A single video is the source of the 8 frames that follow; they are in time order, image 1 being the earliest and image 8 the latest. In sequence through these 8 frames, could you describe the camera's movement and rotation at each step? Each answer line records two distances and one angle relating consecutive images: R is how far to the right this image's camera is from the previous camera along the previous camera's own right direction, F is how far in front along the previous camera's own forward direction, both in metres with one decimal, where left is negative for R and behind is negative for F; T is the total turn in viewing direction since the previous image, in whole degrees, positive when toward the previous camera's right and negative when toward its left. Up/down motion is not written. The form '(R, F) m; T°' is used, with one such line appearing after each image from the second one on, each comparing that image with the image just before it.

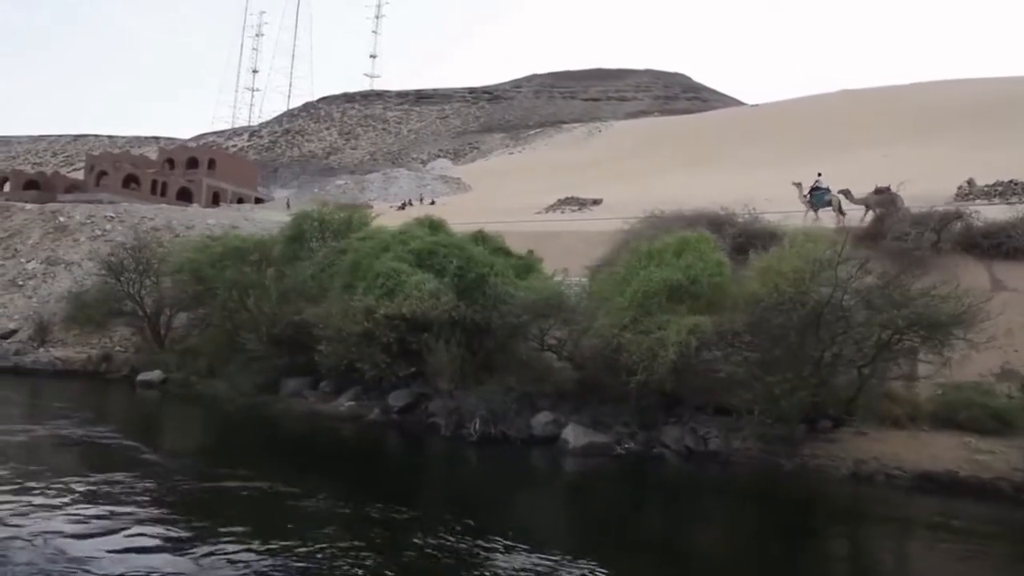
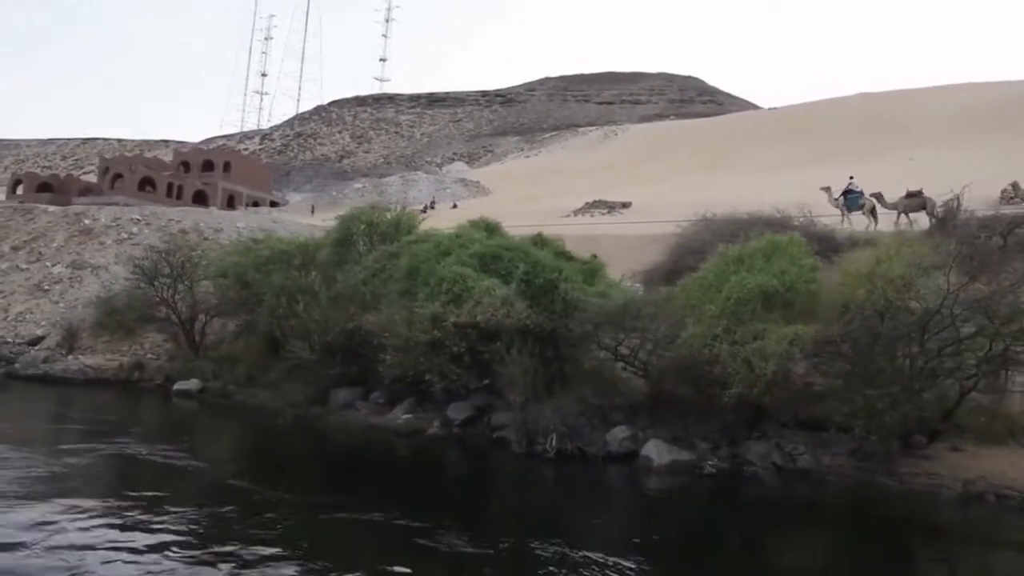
(-1.6, +1.3) m; 0°
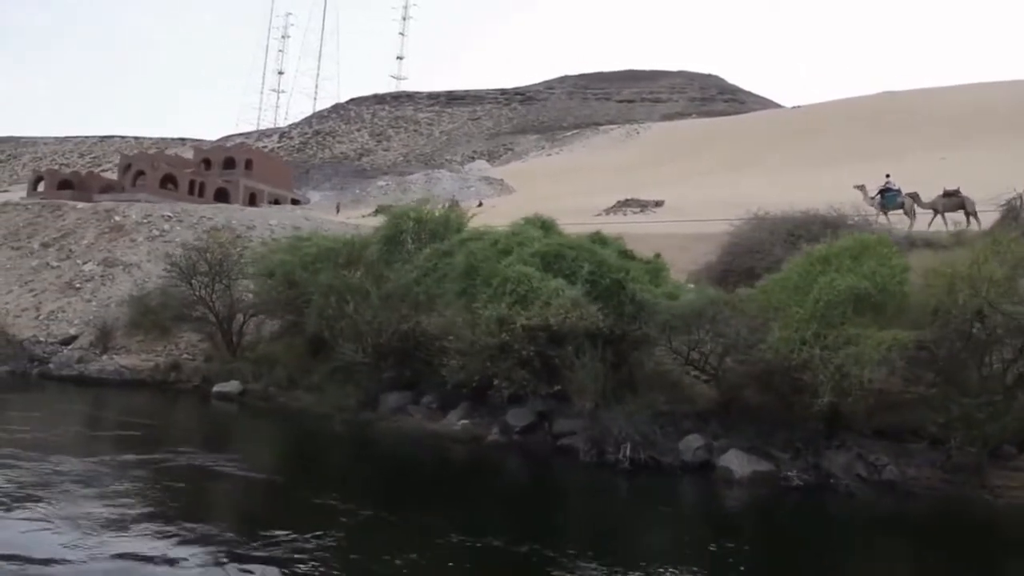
(-1.2, +1.0) m; -1°
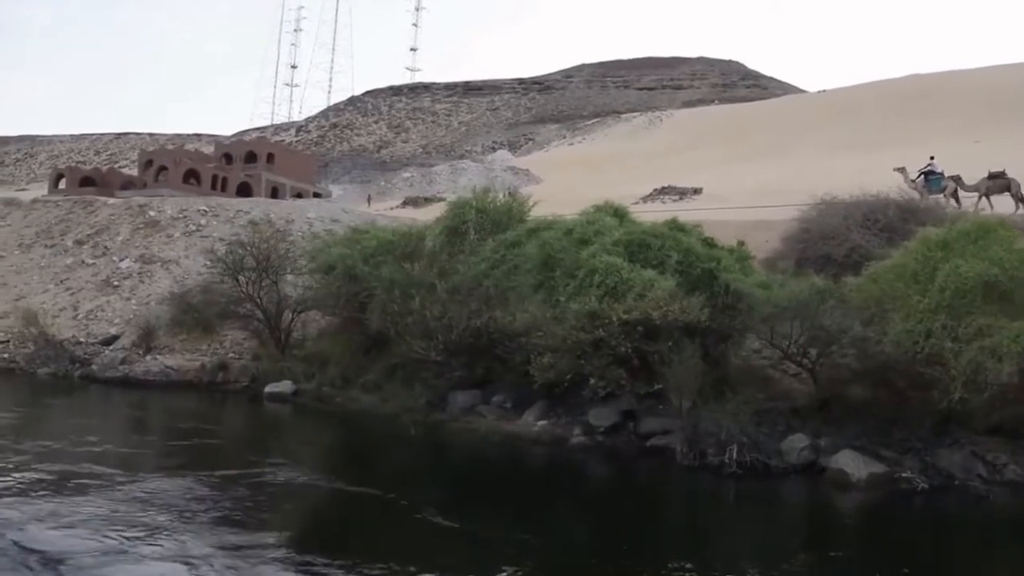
(-1.5, +1.2) m; -1°
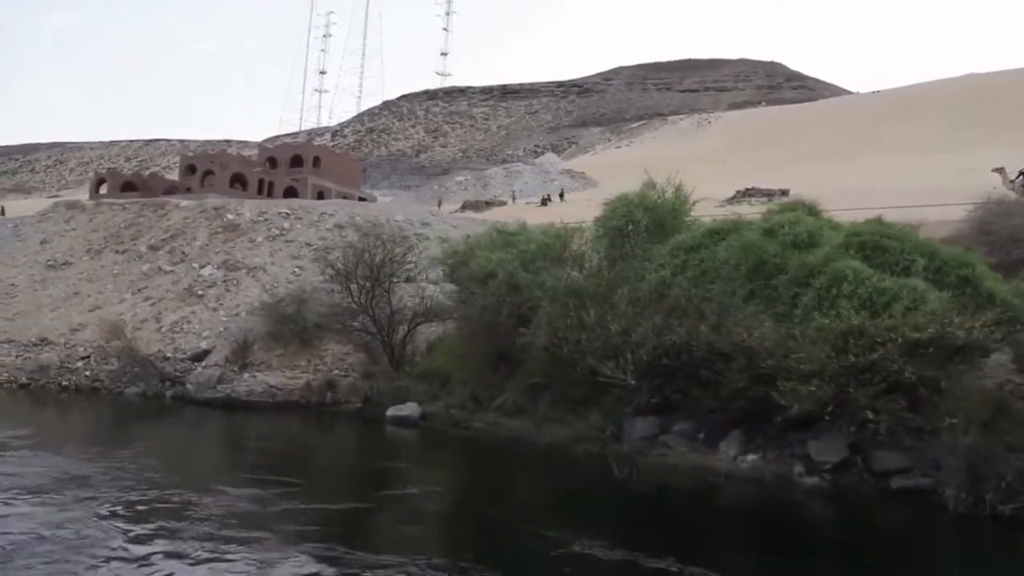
(-3.6, +2.9) m; -1°
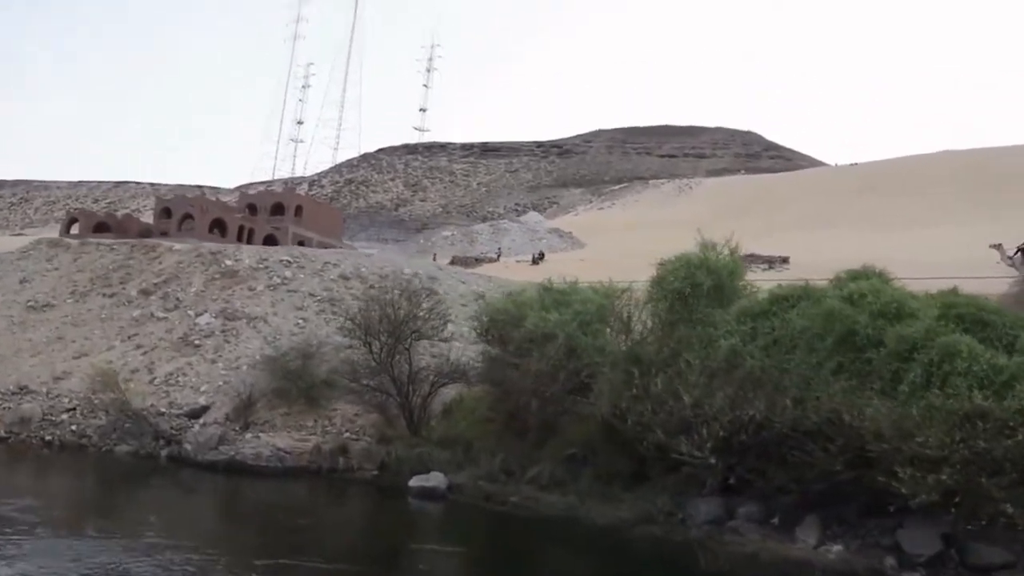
(-1.8, +1.5) m; +3°
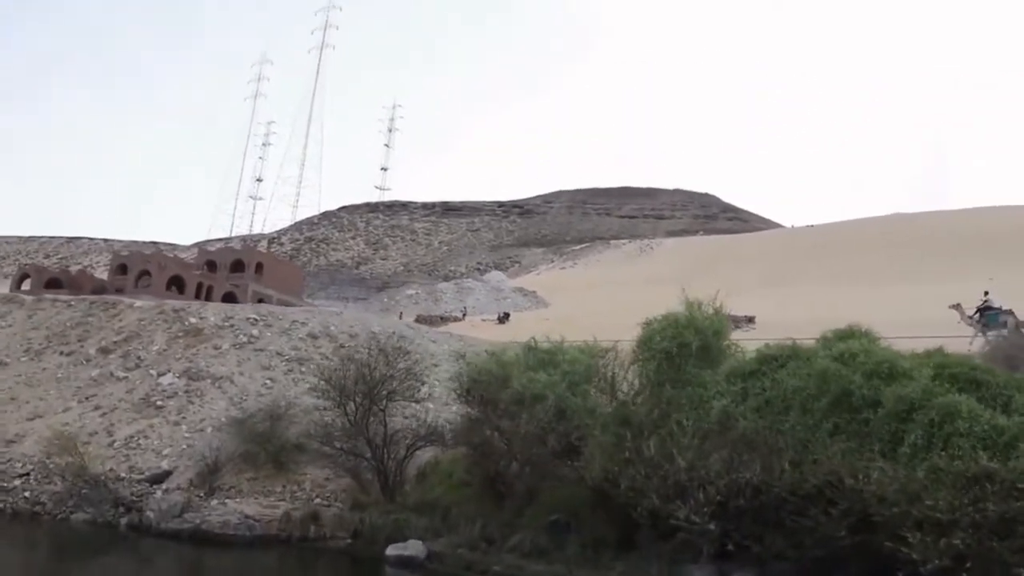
(-0.6, +0.4) m; +3°
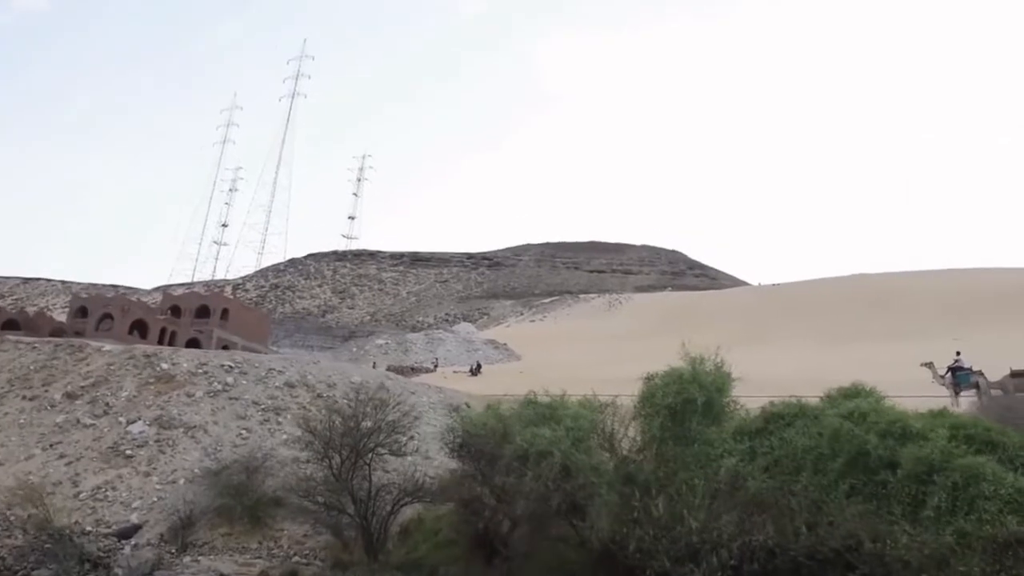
(-0.8, +0.5) m; +2°
